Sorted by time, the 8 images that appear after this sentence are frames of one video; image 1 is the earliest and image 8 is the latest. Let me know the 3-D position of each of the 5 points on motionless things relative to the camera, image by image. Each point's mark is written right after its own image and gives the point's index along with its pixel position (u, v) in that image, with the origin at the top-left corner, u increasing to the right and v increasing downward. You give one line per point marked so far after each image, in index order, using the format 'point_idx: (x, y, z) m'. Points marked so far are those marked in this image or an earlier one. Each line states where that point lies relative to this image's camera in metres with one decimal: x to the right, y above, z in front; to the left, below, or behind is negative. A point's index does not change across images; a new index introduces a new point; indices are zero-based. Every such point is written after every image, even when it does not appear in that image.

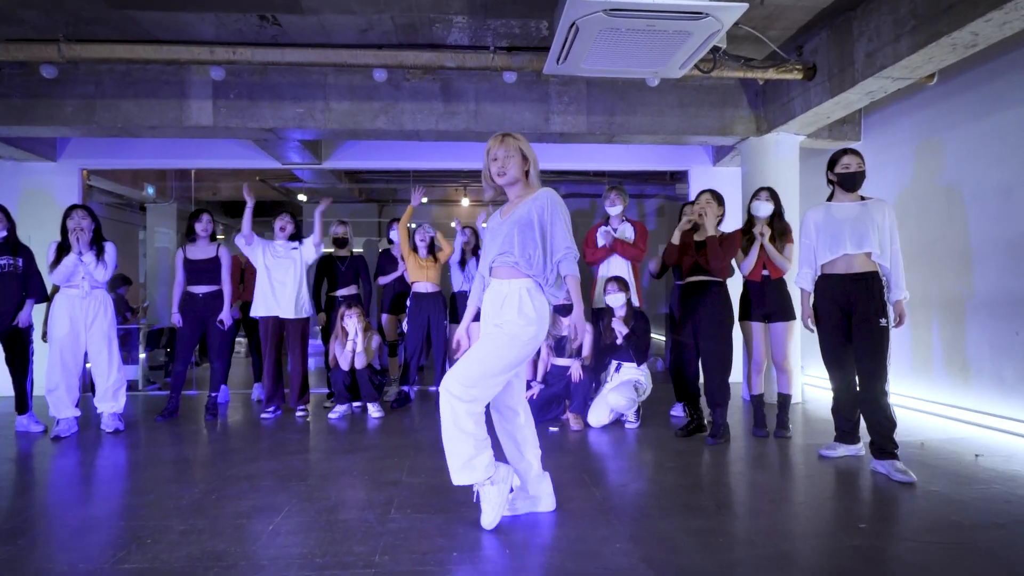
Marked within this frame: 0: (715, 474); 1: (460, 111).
0: (+1.2, -1.1, +3.5) m
1: (-0.4, +1.5, +5.0) m
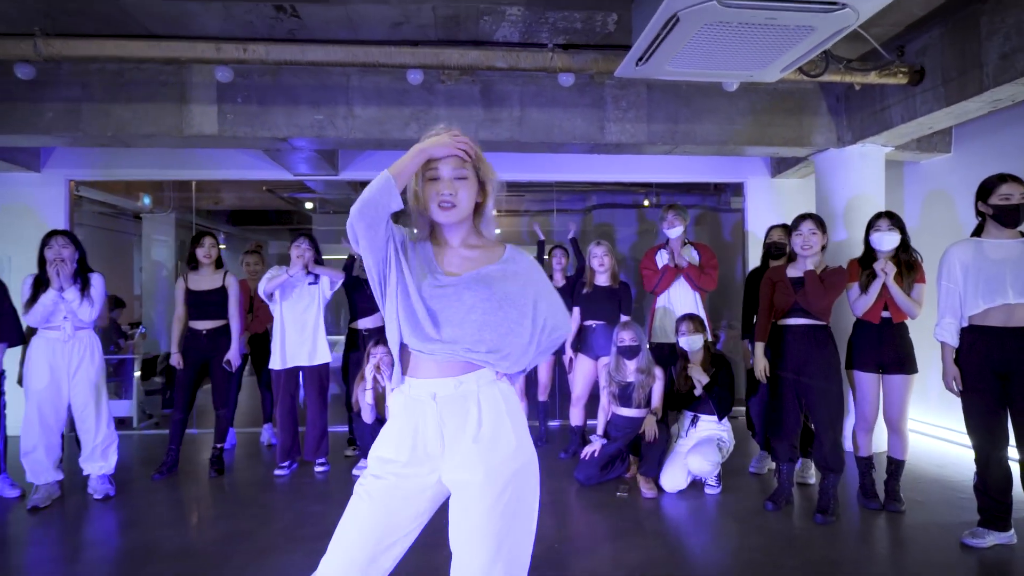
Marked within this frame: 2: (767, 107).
0: (+1.5, -1.3, +2.8) m
1: (-0.1, +1.2, +4.4) m
2: (+2.0, +1.4, +4.6) m
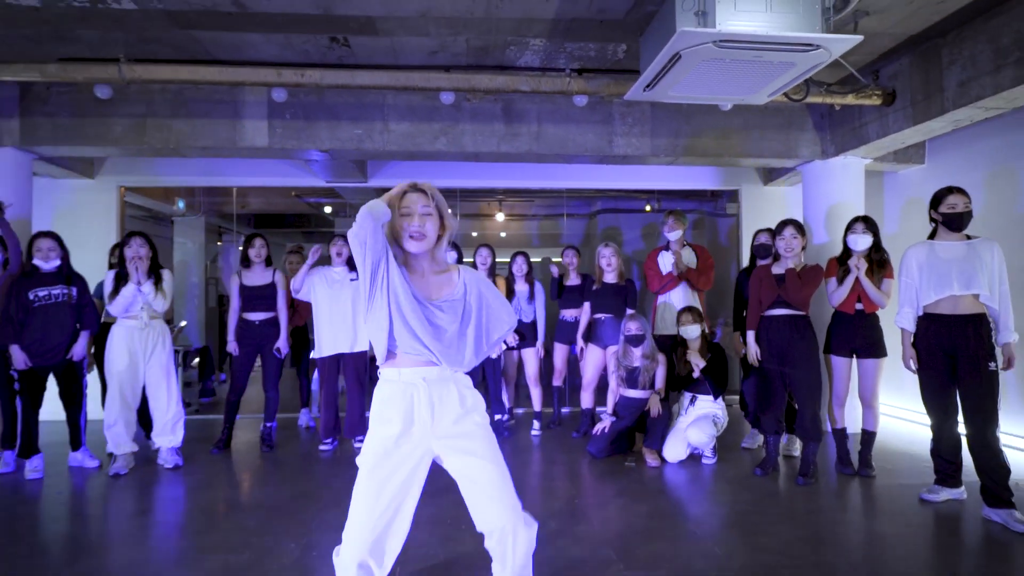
0: (+1.7, -1.3, +3.3) m
1: (+0.1, +1.3, +4.9) m
2: (+2.1, +1.4, +5.1) m
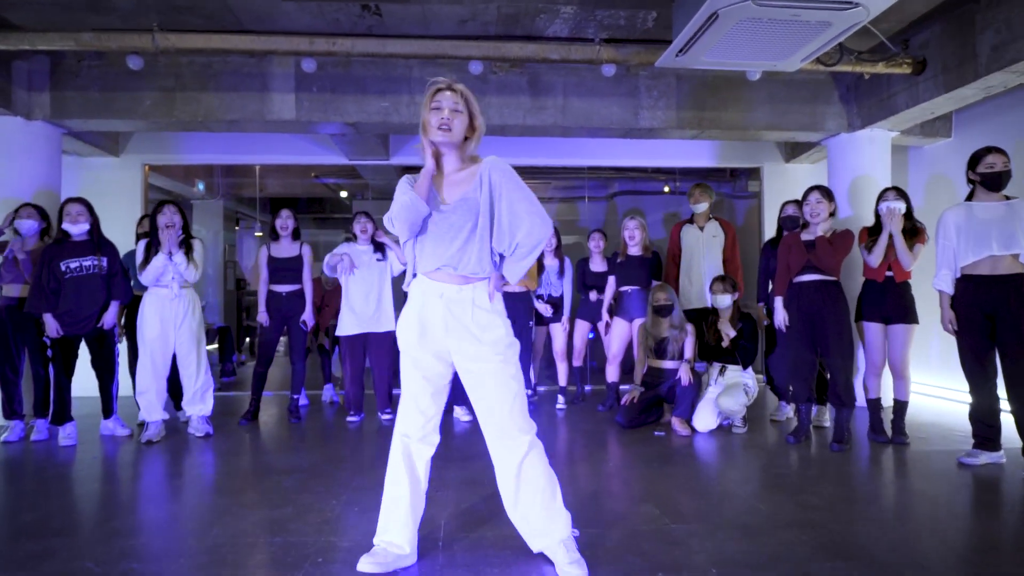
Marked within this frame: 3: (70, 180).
0: (+1.9, -1.1, +3.3) m
1: (+0.3, +1.5, +4.9) m
2: (+2.3, +1.6, +5.1) m
3: (-4.5, +1.1, +6.0) m
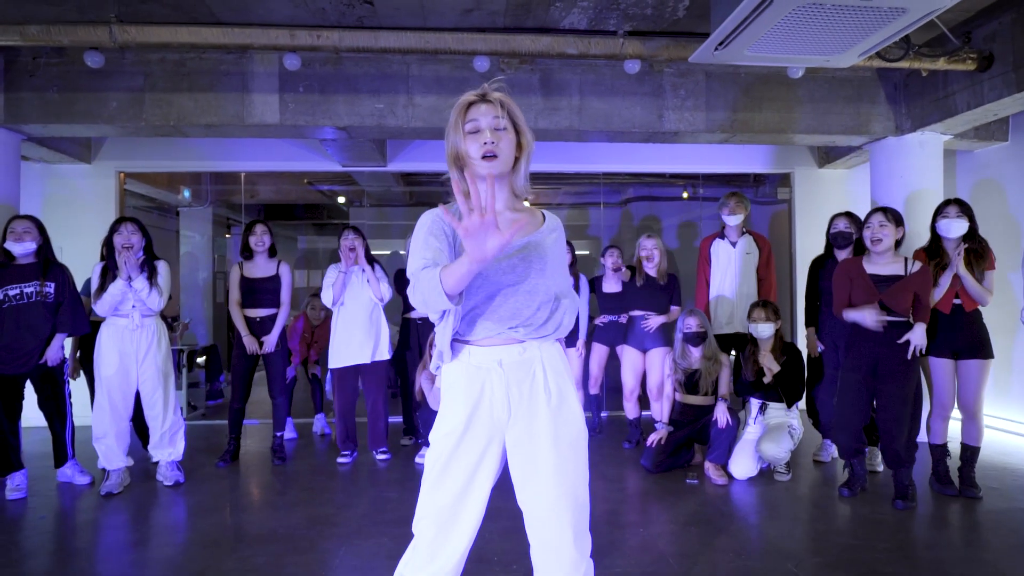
0: (+2.0, -1.3, +2.8) m
1: (+0.4, +1.3, +4.3) m
2: (+2.4, +1.5, +4.5) m
3: (-4.4, +0.9, +5.5) m
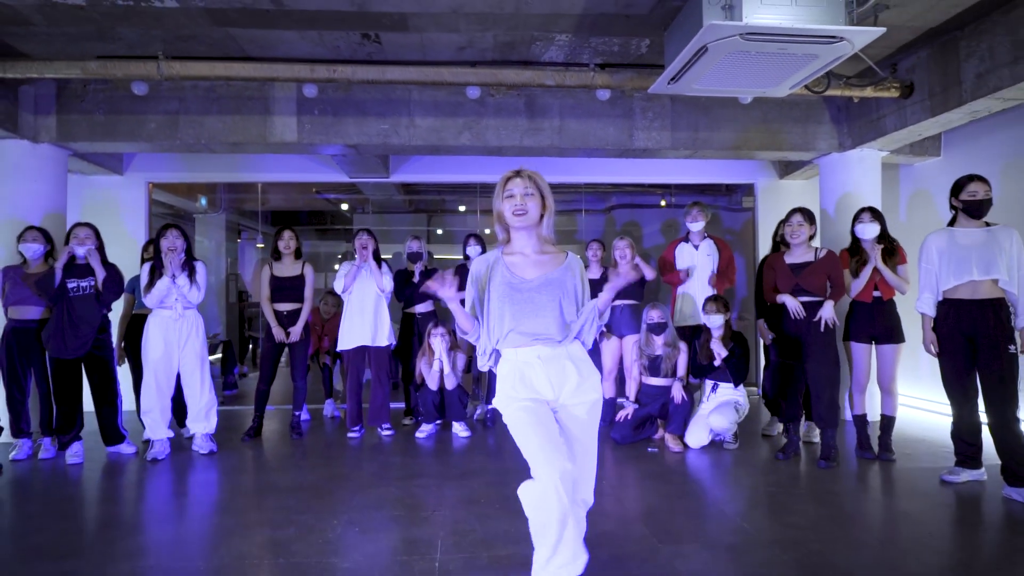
0: (+1.9, -1.2, +3.4) m
1: (+0.3, +1.4, +5.0) m
2: (+2.3, +1.5, +5.2) m
3: (-4.5, +0.9, +6.1) m
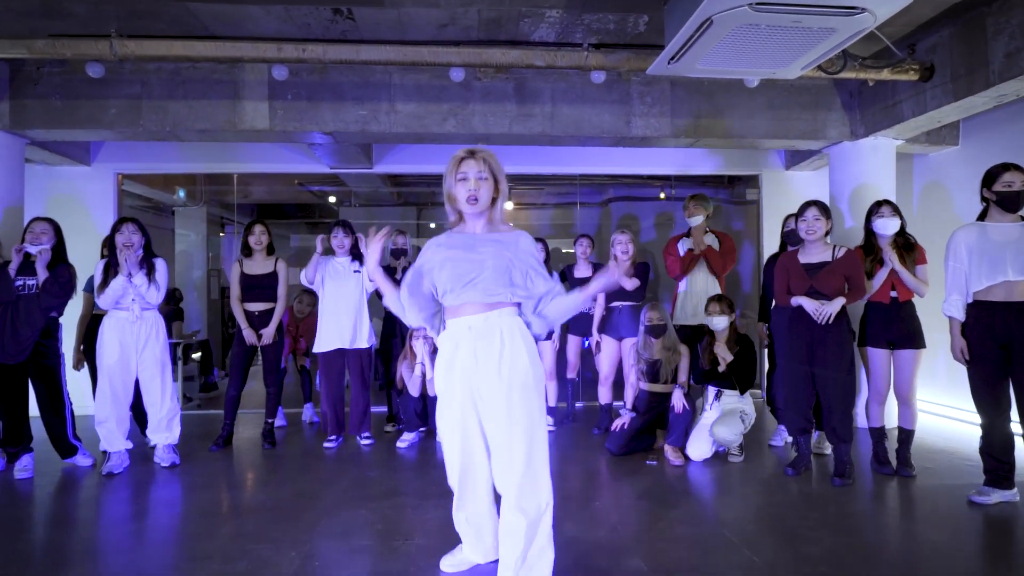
0: (+1.8, -1.2, +3.1) m
1: (+0.2, +1.4, +4.6) m
2: (+2.2, +1.5, +4.8) m
3: (-4.6, +0.9, +5.8) m
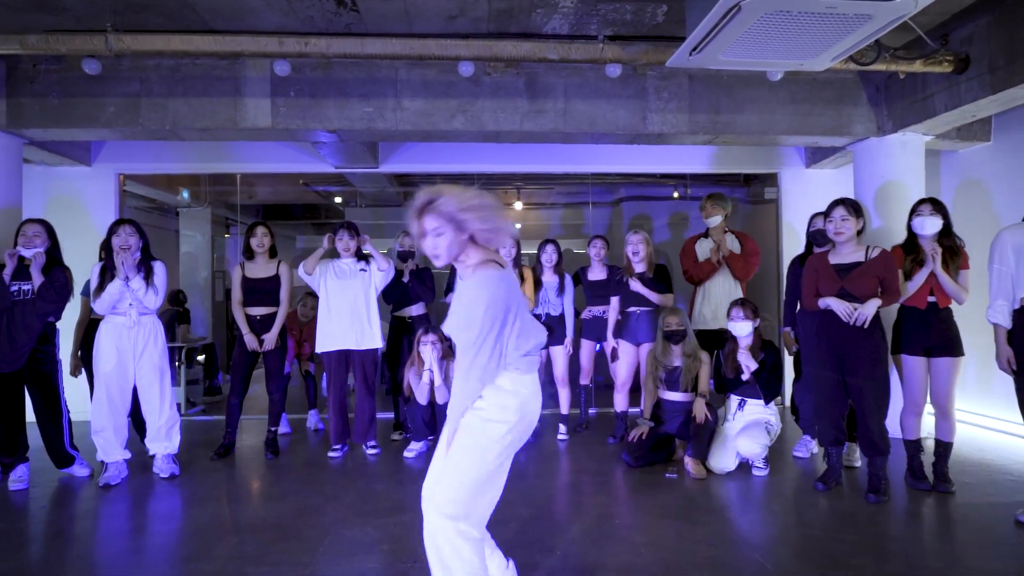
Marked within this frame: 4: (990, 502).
0: (+1.9, -1.3, +2.9) m
1: (+0.3, +1.3, +4.4) m
2: (+2.3, +1.5, +4.6) m
3: (-4.5, +0.9, +5.6) m
4: (+2.6, -1.2, +3.3) m
